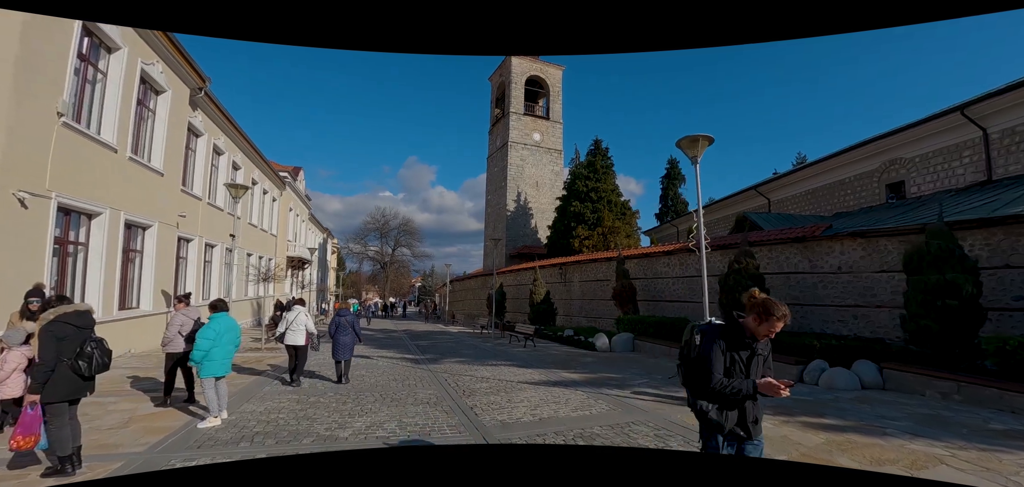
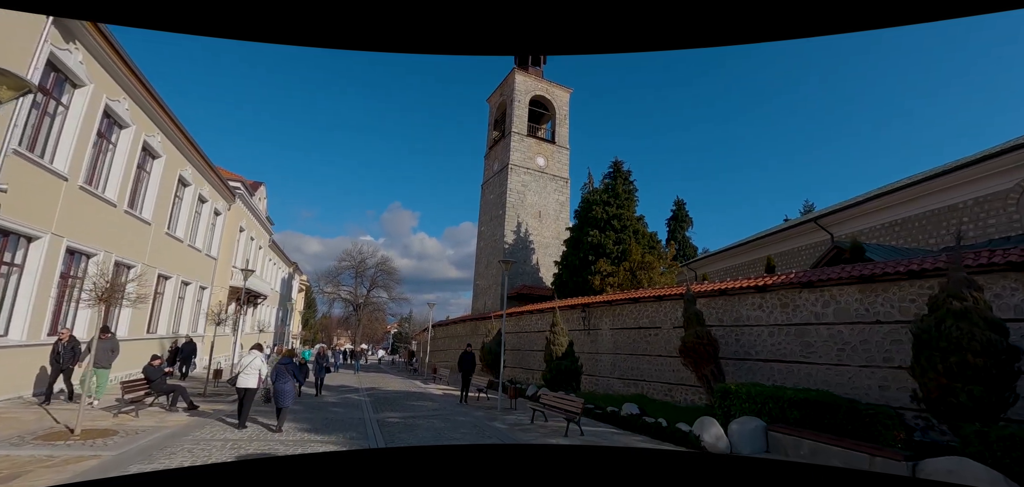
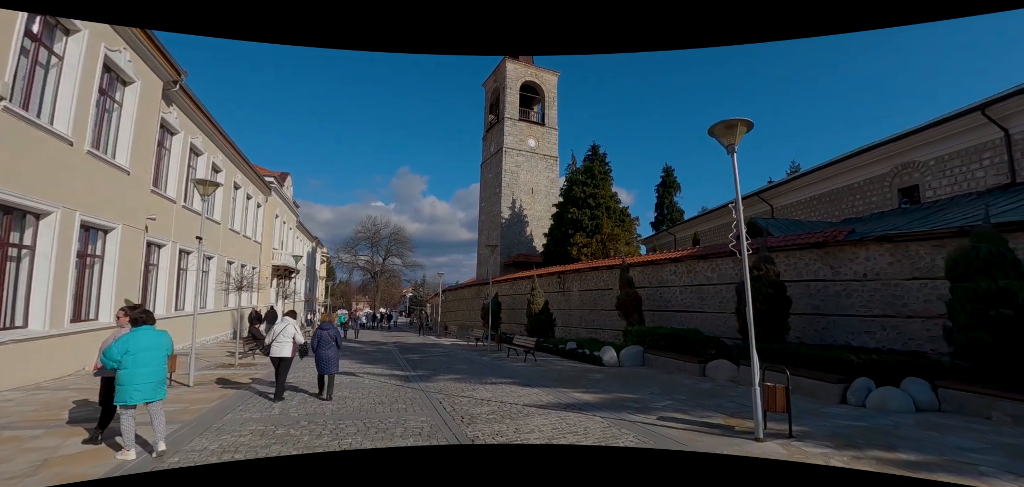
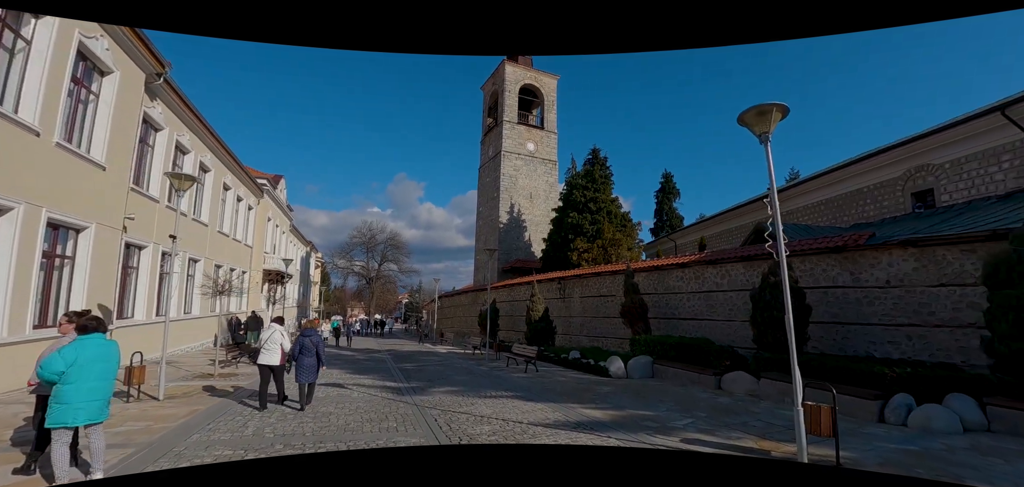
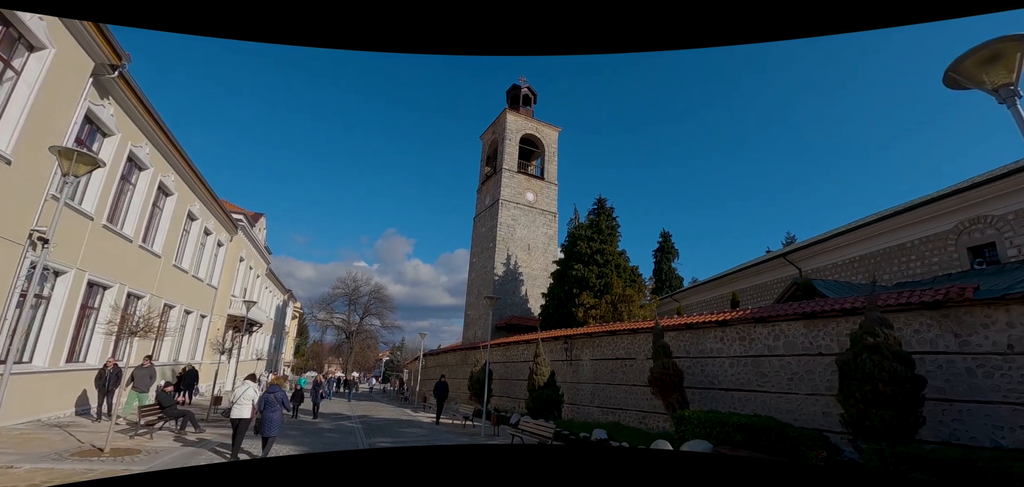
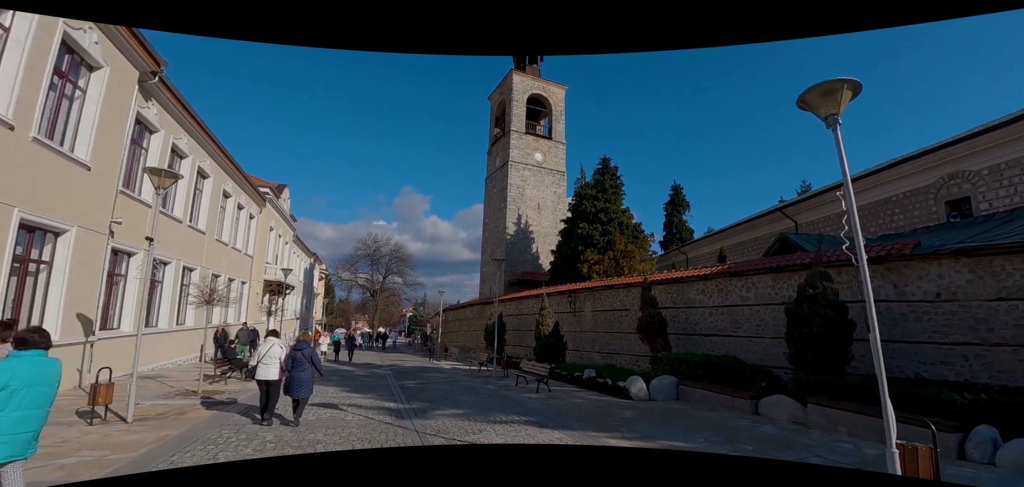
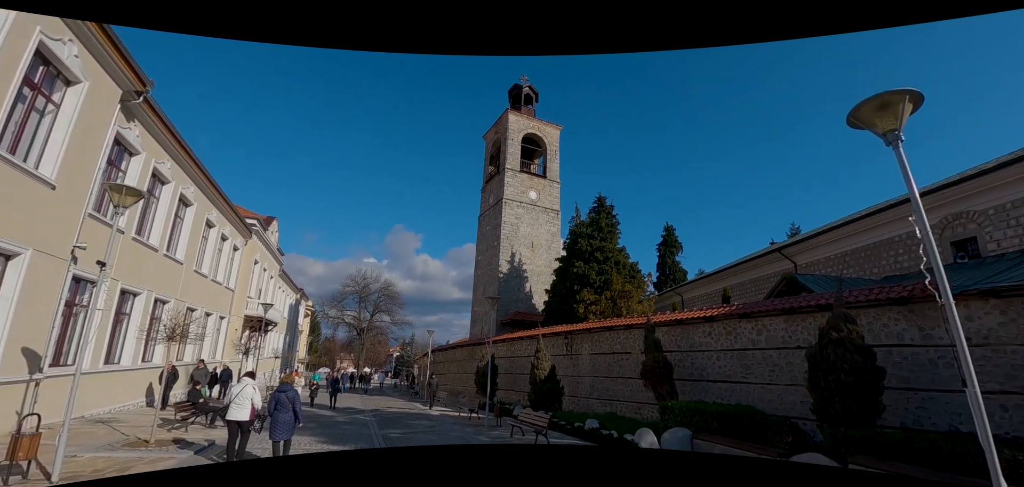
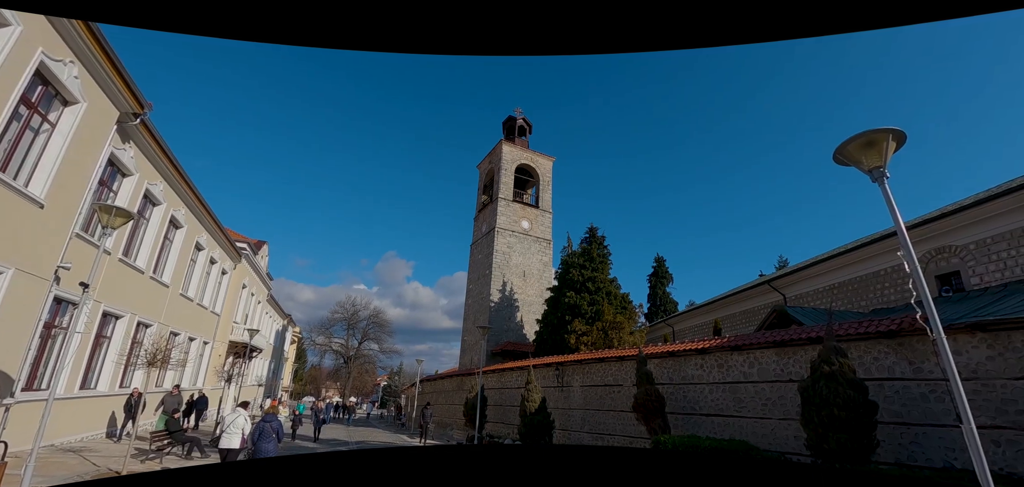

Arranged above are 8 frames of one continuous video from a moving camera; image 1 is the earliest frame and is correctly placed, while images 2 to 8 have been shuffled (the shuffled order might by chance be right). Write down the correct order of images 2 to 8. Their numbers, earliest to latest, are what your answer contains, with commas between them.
3, 4, 6, 7, 8, 5, 2
